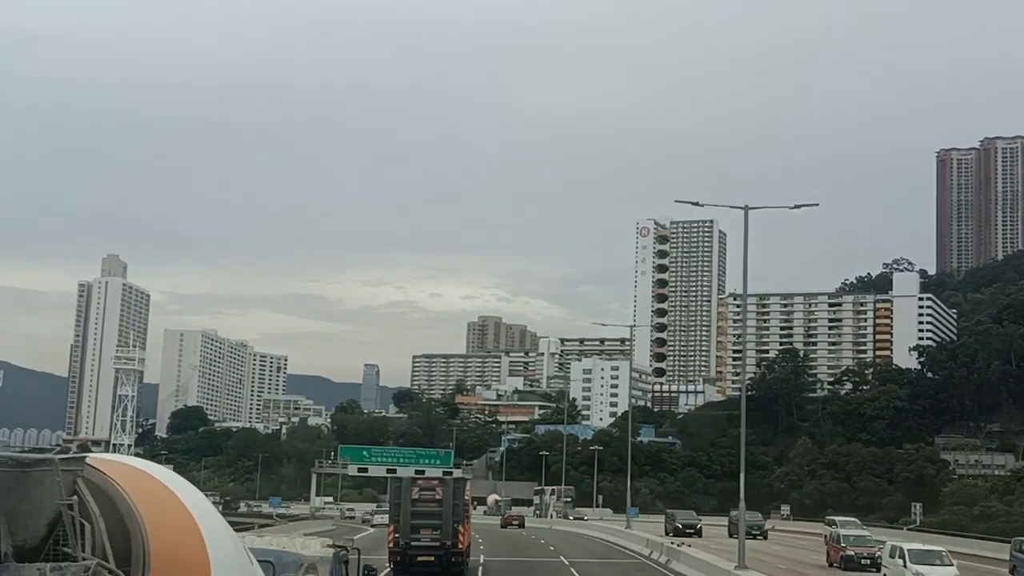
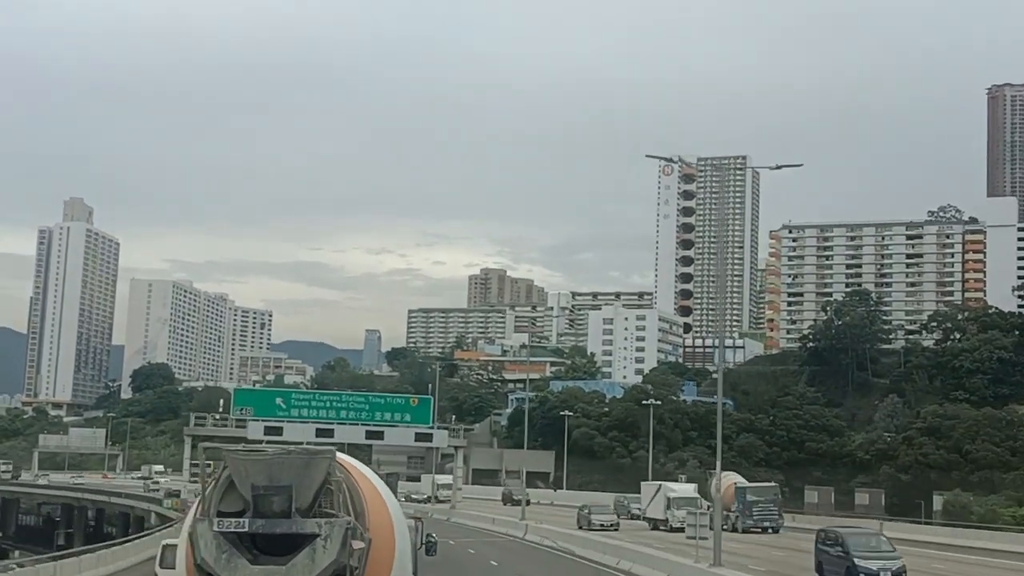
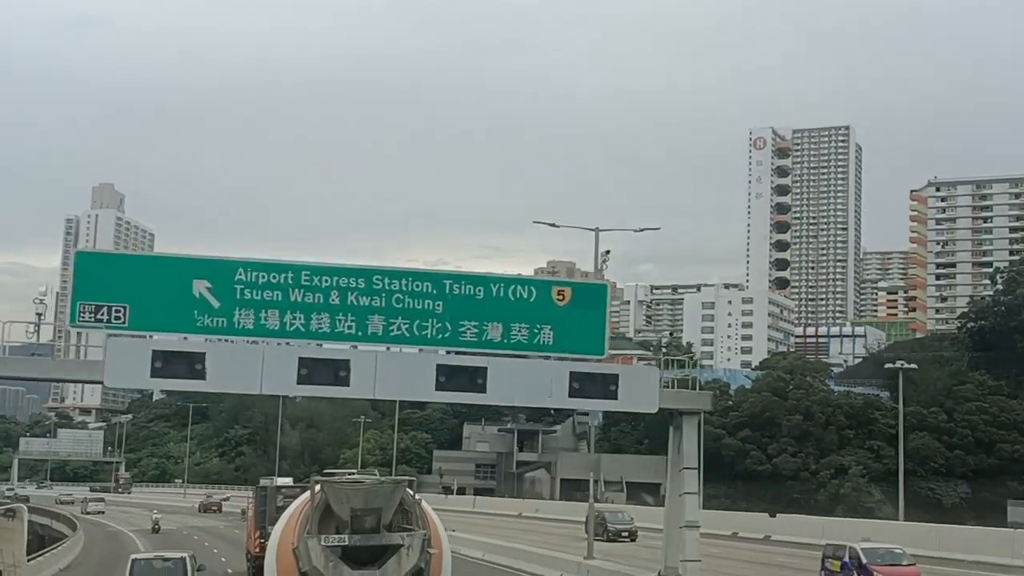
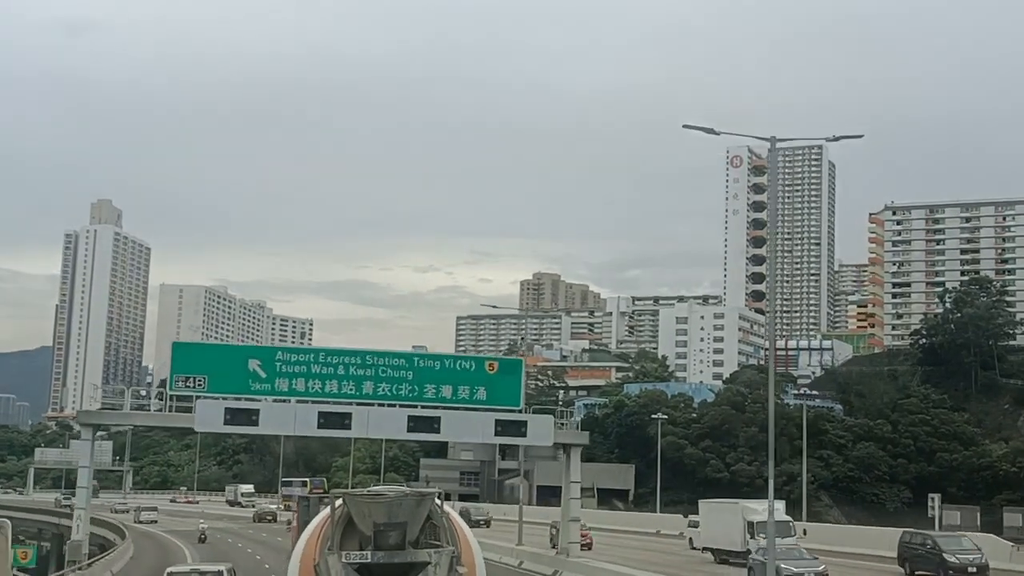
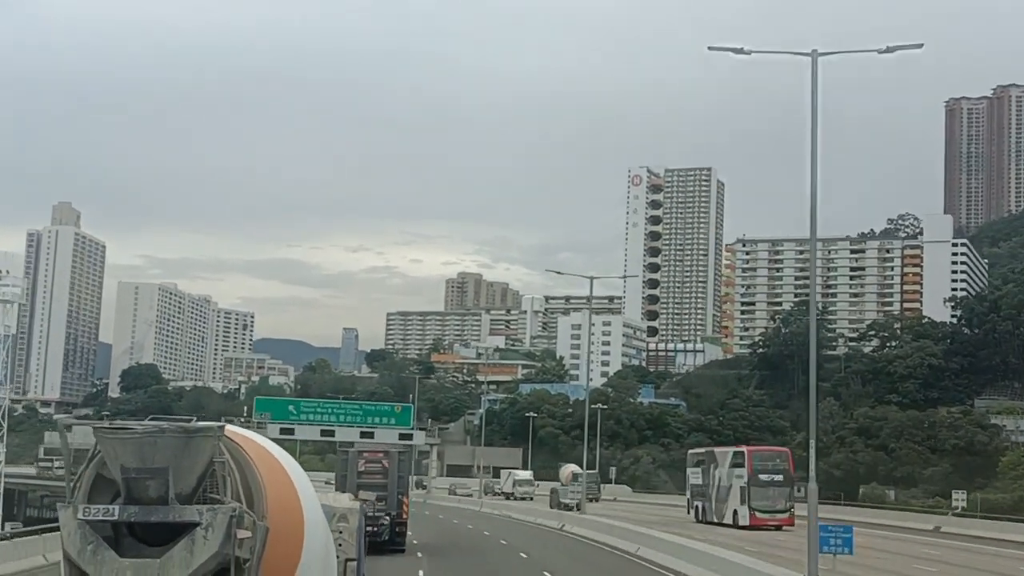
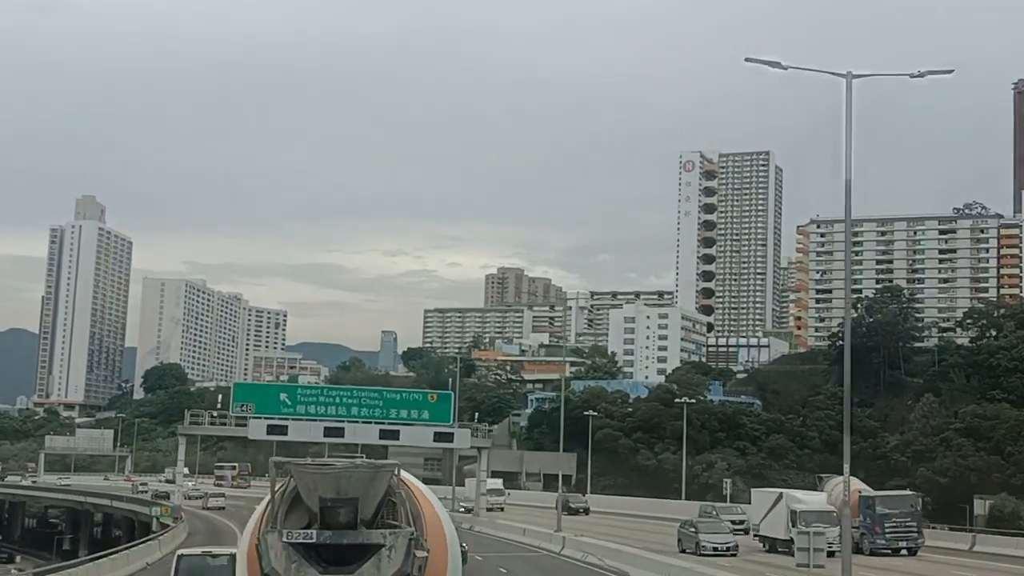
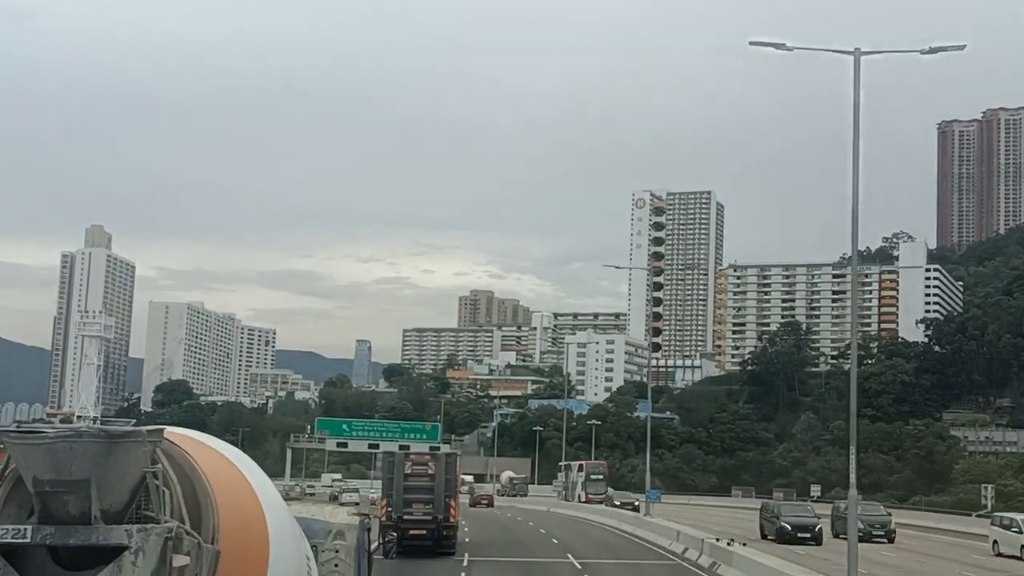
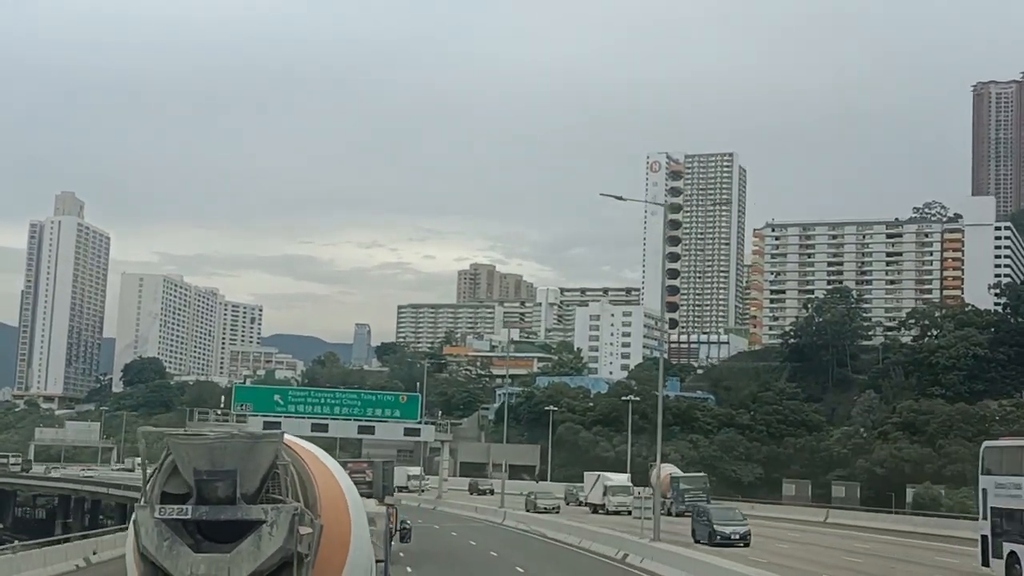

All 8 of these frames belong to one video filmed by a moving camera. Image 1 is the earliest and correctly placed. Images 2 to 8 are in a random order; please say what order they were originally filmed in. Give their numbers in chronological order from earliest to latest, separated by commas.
7, 5, 8, 2, 6, 4, 3
